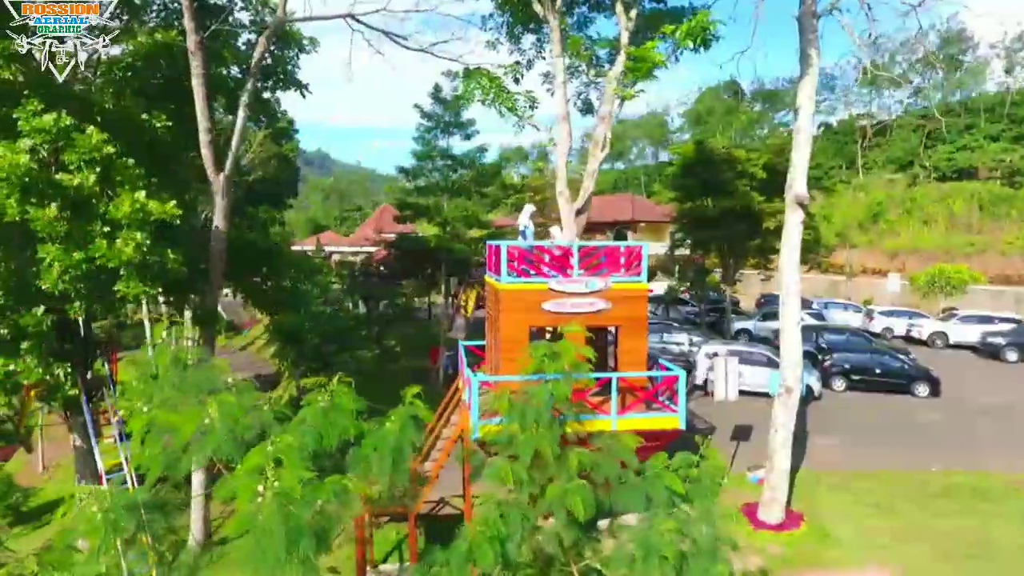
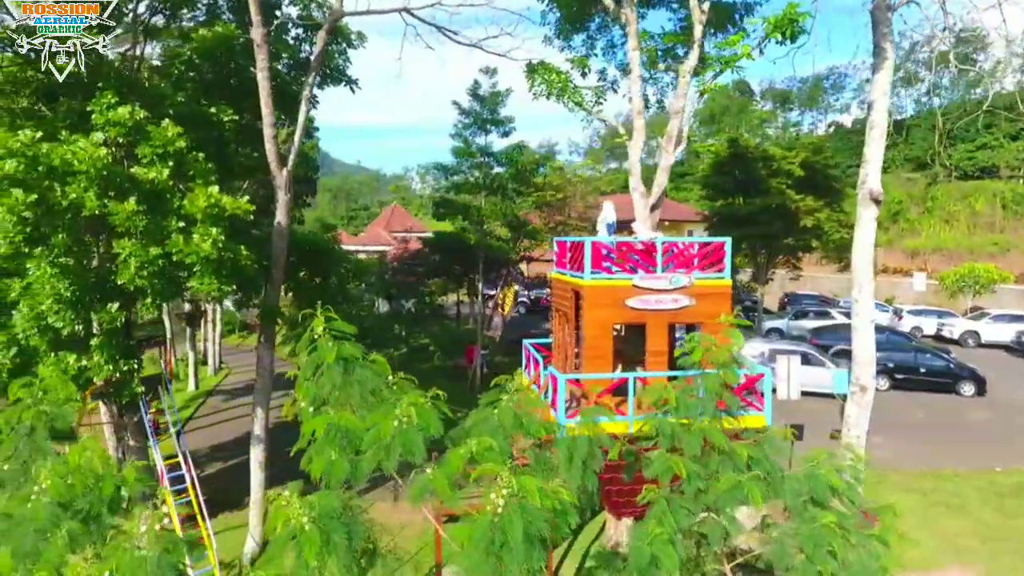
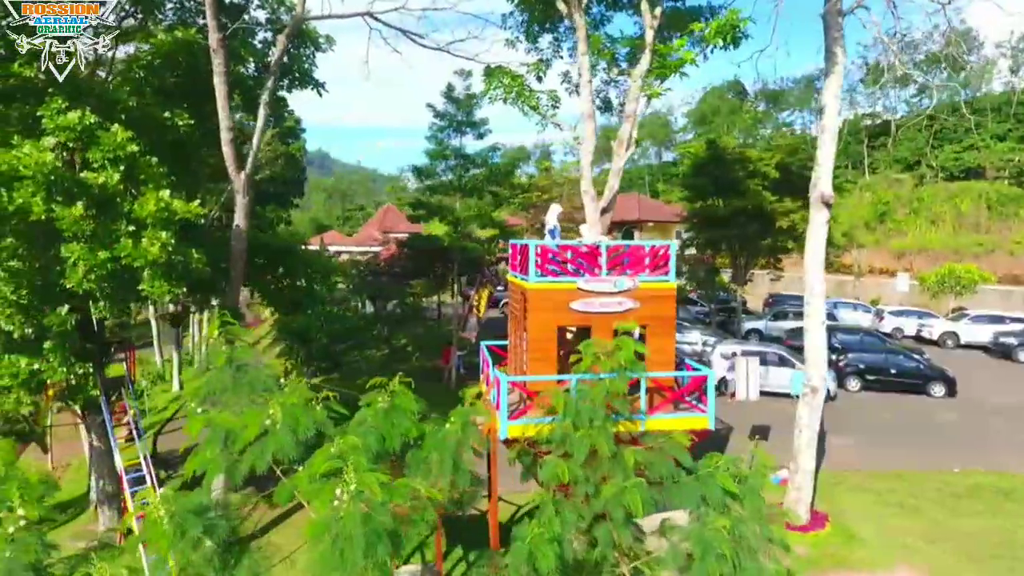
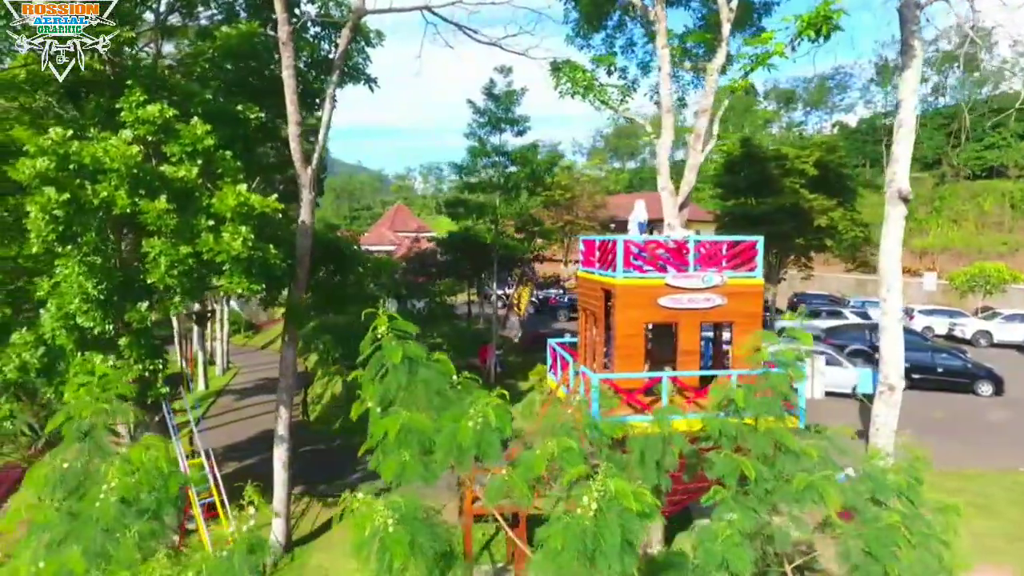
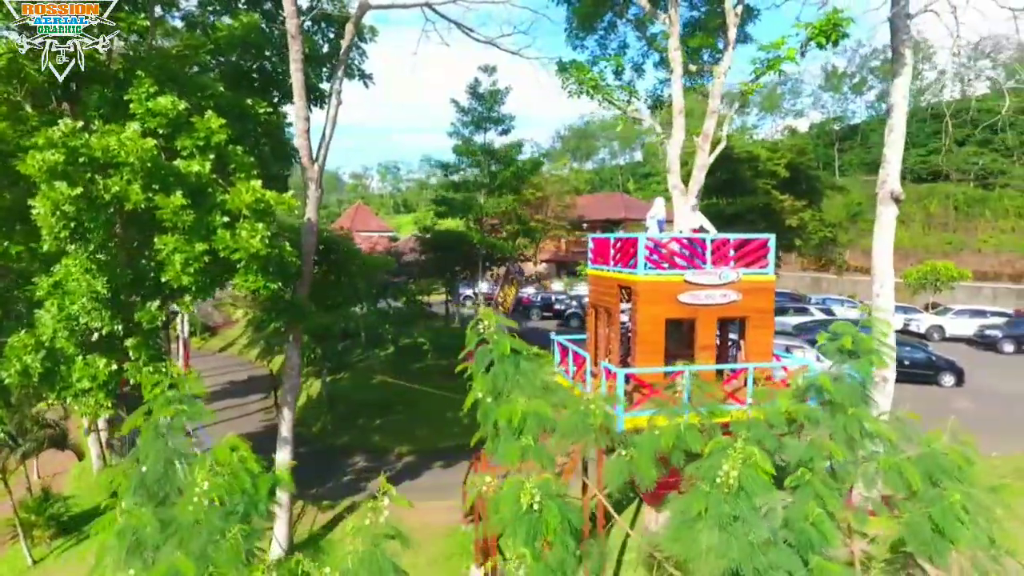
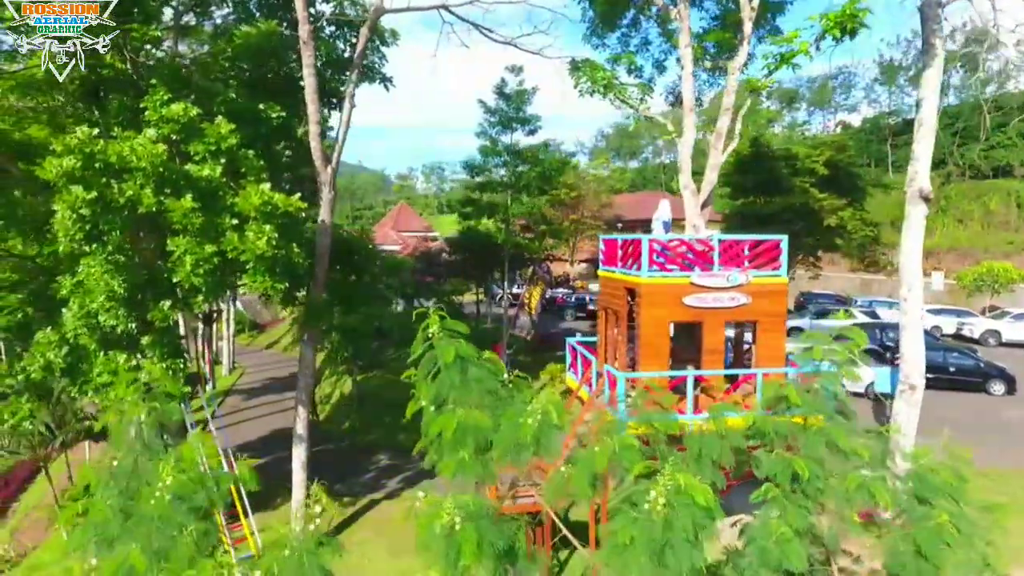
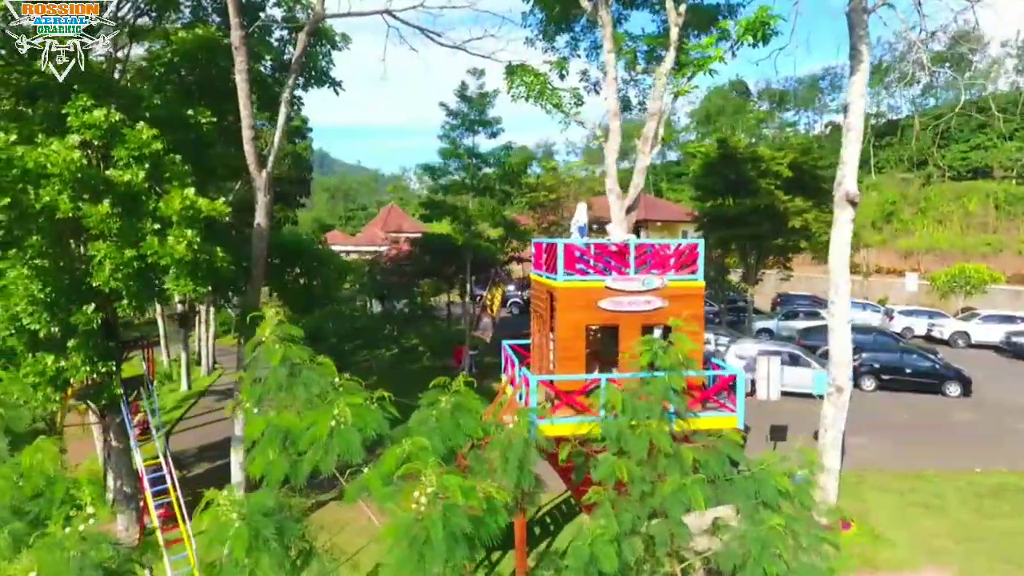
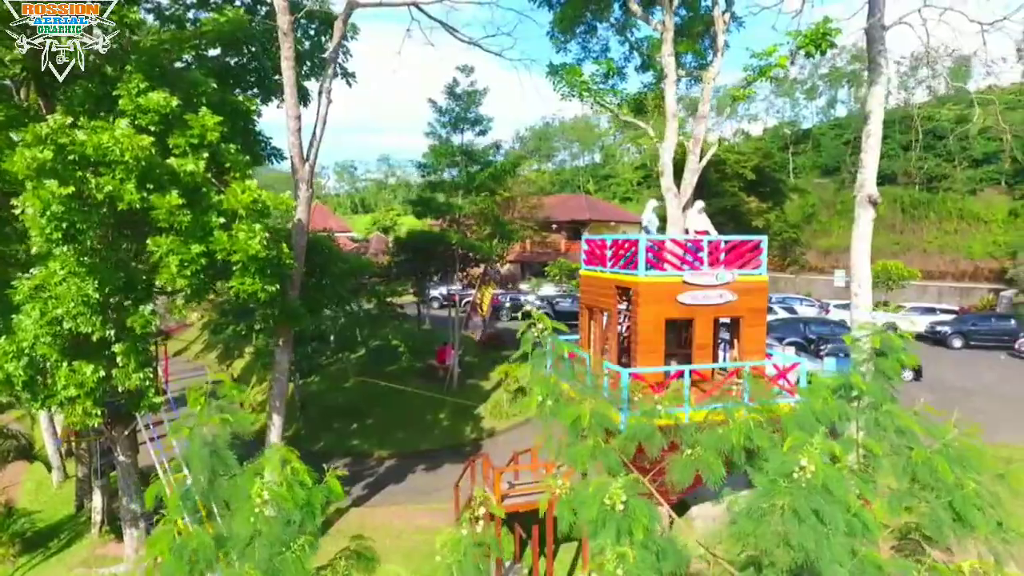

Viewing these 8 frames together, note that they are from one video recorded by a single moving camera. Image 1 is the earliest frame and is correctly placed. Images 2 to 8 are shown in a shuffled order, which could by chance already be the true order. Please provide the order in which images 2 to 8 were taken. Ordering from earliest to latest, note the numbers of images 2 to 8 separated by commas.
3, 7, 2, 4, 6, 5, 8
